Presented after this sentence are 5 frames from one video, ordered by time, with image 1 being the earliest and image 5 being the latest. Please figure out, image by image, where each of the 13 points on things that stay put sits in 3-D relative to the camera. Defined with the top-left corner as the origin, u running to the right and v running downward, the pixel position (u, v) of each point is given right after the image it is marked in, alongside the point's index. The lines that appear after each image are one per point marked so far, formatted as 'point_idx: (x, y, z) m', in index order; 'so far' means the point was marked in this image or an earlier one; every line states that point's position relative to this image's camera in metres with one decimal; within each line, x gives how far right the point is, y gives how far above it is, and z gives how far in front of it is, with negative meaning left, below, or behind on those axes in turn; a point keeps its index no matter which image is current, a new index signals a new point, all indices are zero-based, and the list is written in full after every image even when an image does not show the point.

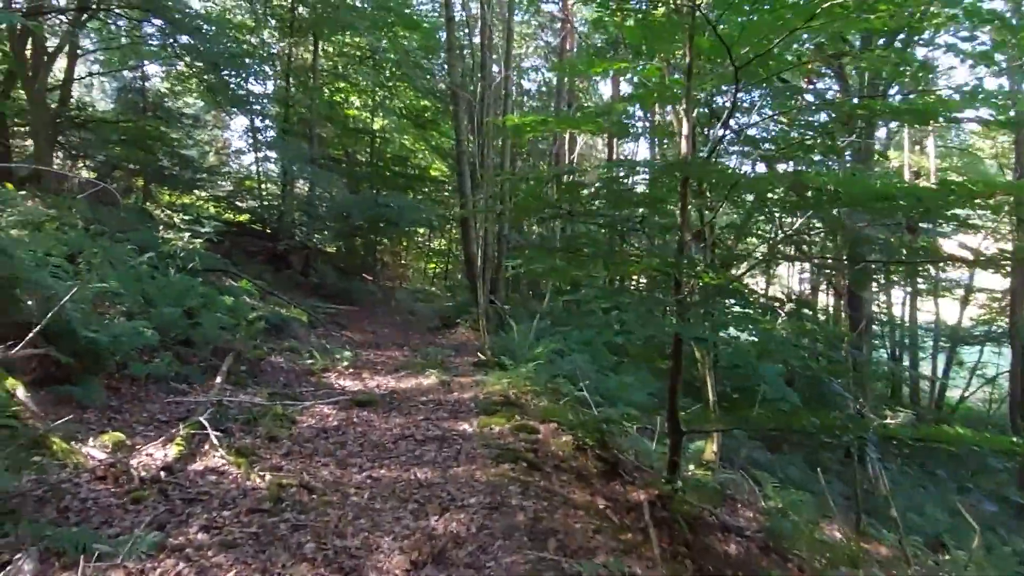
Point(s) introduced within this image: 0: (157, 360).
0: (-3.6, -0.7, +7.2) m
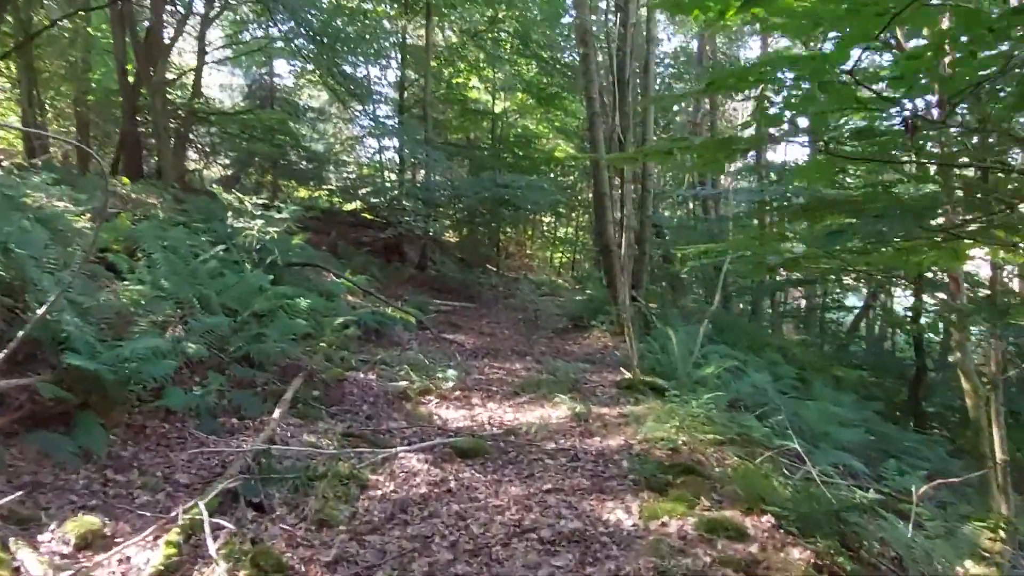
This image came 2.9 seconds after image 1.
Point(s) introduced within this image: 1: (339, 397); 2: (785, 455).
0: (-2.4, -0.8, +5.5) m
1: (-1.5, -1.0, +6.2) m
2: (+2.1, -1.2, +5.3) m
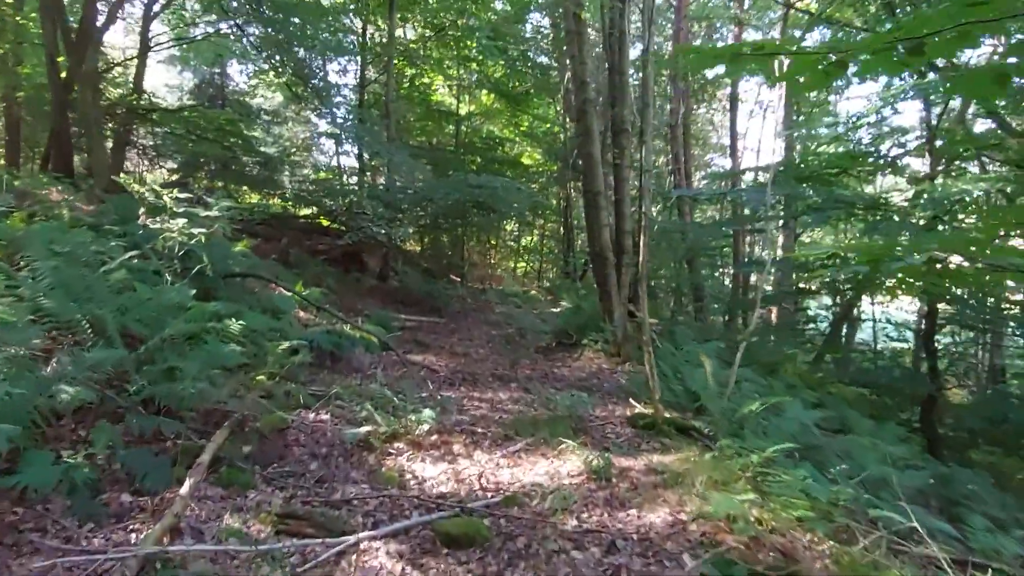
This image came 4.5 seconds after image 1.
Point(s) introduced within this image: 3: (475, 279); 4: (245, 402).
0: (-2.4, -0.9, +3.9) m
1: (-1.6, -1.1, +4.7) m
2: (+2.1, -1.3, +3.9) m
3: (-0.9, +0.2, +18.2) m
4: (-1.9, -0.8, +5.0) m
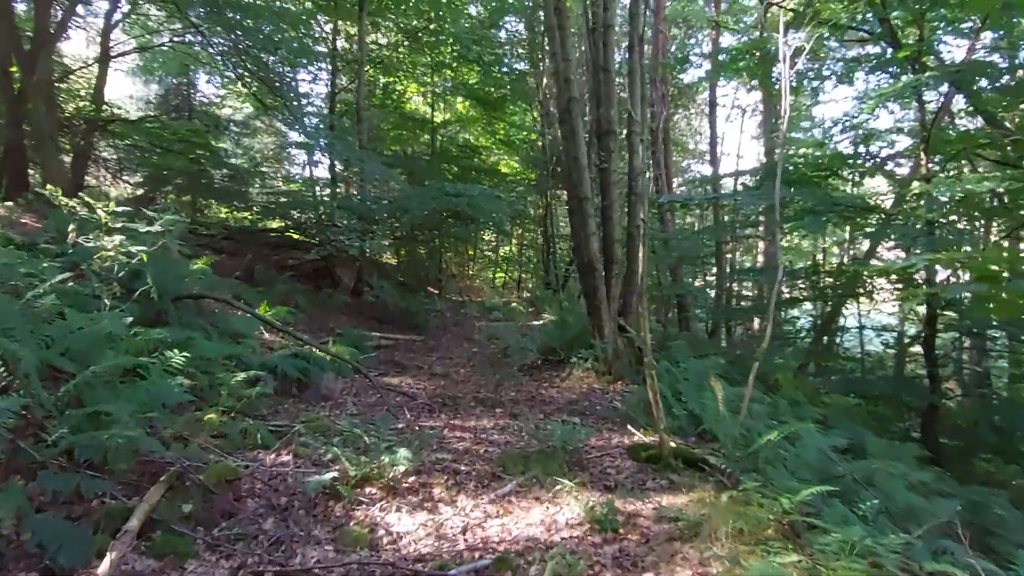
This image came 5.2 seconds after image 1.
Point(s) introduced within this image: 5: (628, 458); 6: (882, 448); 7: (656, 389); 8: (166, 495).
0: (-2.4, -1.0, +3.2) m
1: (-1.6, -1.2, +4.0) m
2: (+2.0, -1.4, +3.4) m
3: (-1.4, -0.1, +17.6) m
4: (-2.0, -1.0, +4.3) m
5: (+0.9, -1.3, +5.2) m
6: (+3.6, -1.6, +6.9) m
7: (+1.1, -0.8, +5.3) m
8: (-1.9, -1.1, +3.8) m
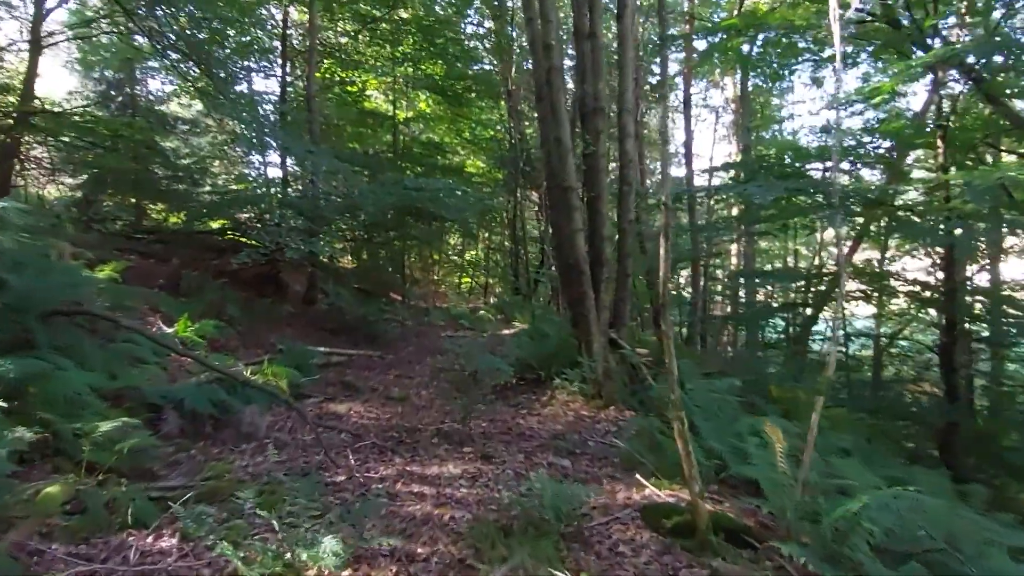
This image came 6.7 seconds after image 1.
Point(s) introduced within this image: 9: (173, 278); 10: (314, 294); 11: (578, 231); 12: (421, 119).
0: (-2.5, -1.1, +1.7) m
1: (-1.7, -1.3, +2.5) m
2: (+2.0, -1.4, +2.1) m
3: (-2.1, -0.3, +16.1) m
4: (-2.1, -1.0, +2.8) m
5: (+0.7, -1.3, +3.9) m
6: (+3.4, -1.6, +5.7) m
7: (+1.0, -0.8, +3.9) m
8: (-1.9, -1.2, +2.3) m
9: (-5.0, +0.1, +10.4) m
10: (-3.5, -0.1, +12.3) m
11: (+0.6, +0.6, +7.3) m
12: (-2.3, +4.4, +17.8) m
